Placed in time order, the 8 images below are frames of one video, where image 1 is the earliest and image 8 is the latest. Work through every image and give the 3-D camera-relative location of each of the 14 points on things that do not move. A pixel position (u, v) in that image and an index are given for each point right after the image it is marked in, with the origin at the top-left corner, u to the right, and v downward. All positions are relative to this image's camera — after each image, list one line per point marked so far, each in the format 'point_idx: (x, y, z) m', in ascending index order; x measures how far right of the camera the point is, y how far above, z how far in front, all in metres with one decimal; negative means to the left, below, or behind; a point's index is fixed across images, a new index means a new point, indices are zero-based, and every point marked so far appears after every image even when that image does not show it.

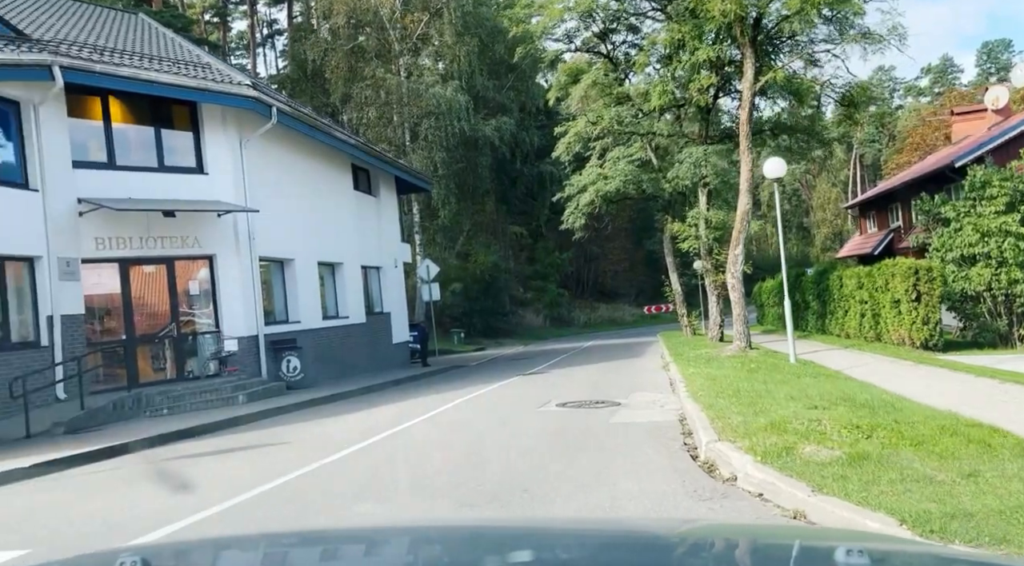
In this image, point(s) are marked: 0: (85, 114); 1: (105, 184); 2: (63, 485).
0: (-8.0, +3.2, +17.9) m
1: (-7.6, +1.9, +17.8) m
2: (-4.6, -2.1, +9.8) m
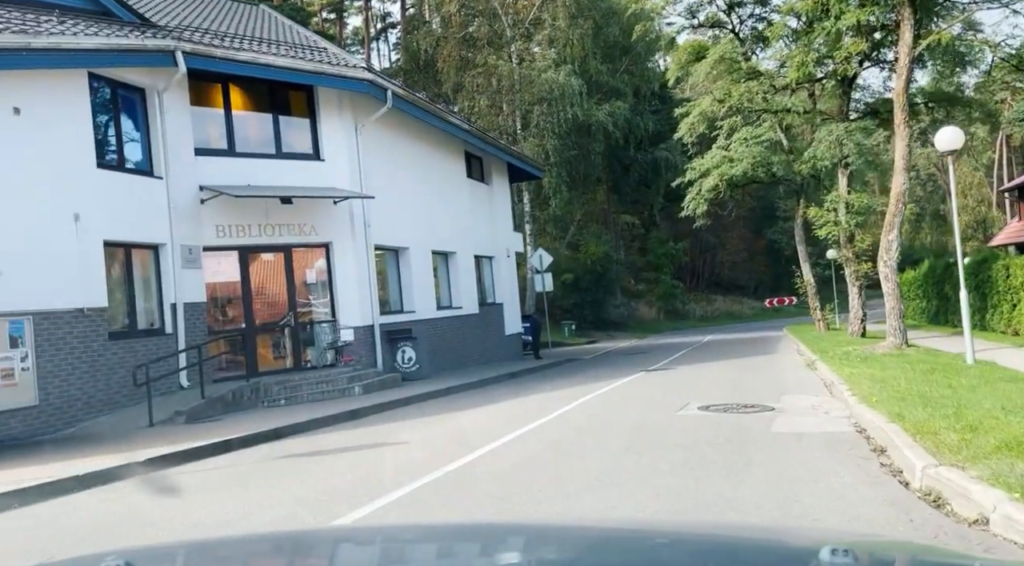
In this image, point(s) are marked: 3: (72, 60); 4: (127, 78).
0: (-5.7, +3.4, +17.9) m
1: (-5.3, +2.1, +17.7) m
2: (-3.2, -1.9, +9.5) m
3: (-6.1, +3.1, +13.3) m
4: (-6.4, +3.4, +15.8) m
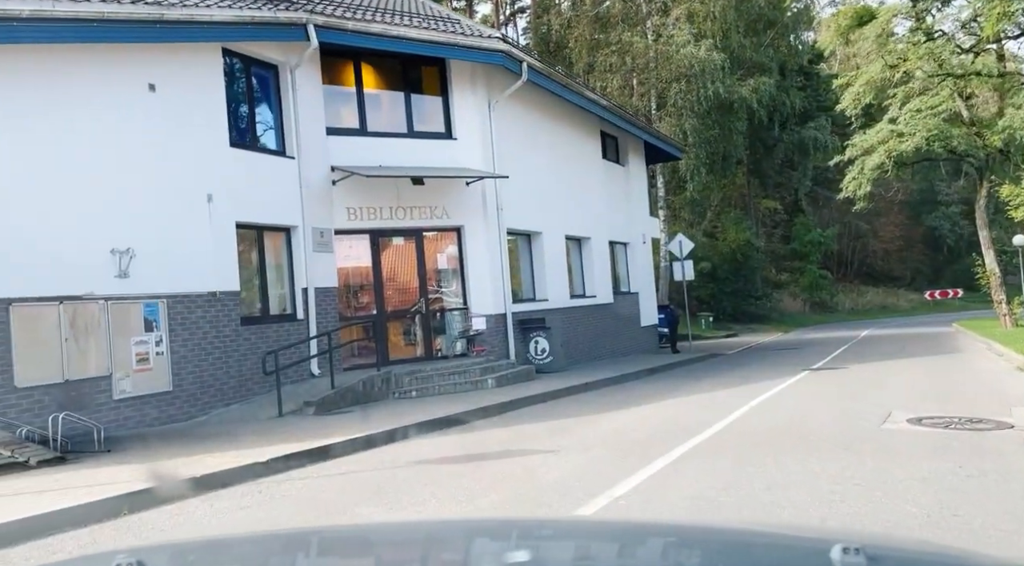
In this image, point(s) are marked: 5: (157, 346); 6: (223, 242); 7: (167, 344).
0: (-3.1, +3.7, +17.2) m
1: (-2.8, +2.4, +17.0) m
2: (-1.7, -1.8, +8.6) m
3: (-4.0, +3.3, +12.7) m
4: (-4.0, +3.6, +15.2) m
5: (-4.5, -0.8, +12.2) m
6: (-4.0, +0.6, +13.1) m
7: (-4.5, -0.8, +12.3) m
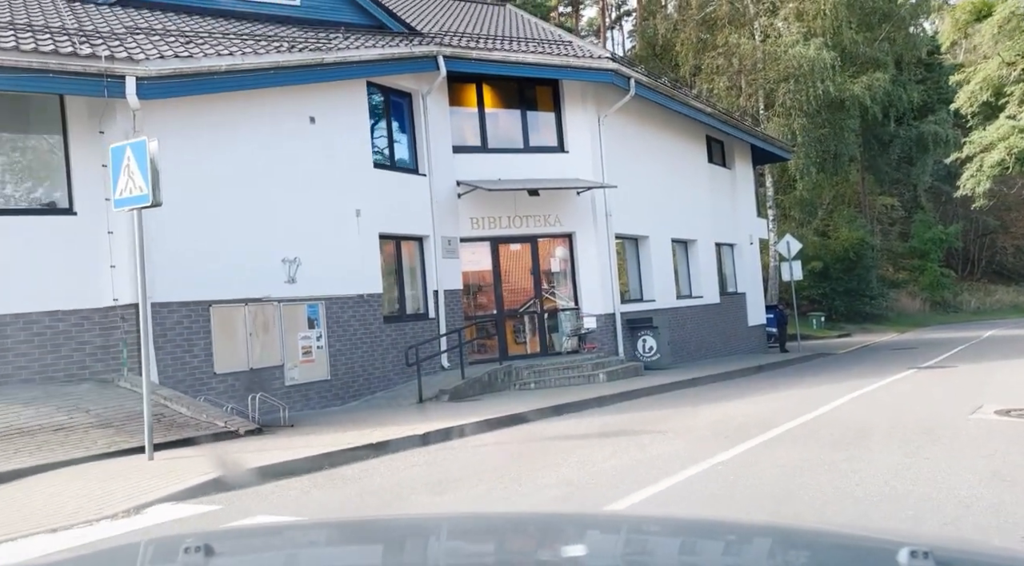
0: (-1.0, +3.6, +19.0) m
1: (-0.6, +2.3, +18.8) m
2: (-0.5, -1.8, +10.4) m
3: (-2.4, +3.3, +14.7) m
4: (-2.1, +3.6, +17.1) m
5: (-2.9, -0.9, +14.3) m
6: (-2.3, +0.5, +15.1) m
7: (-2.8, -0.8, +14.4) m
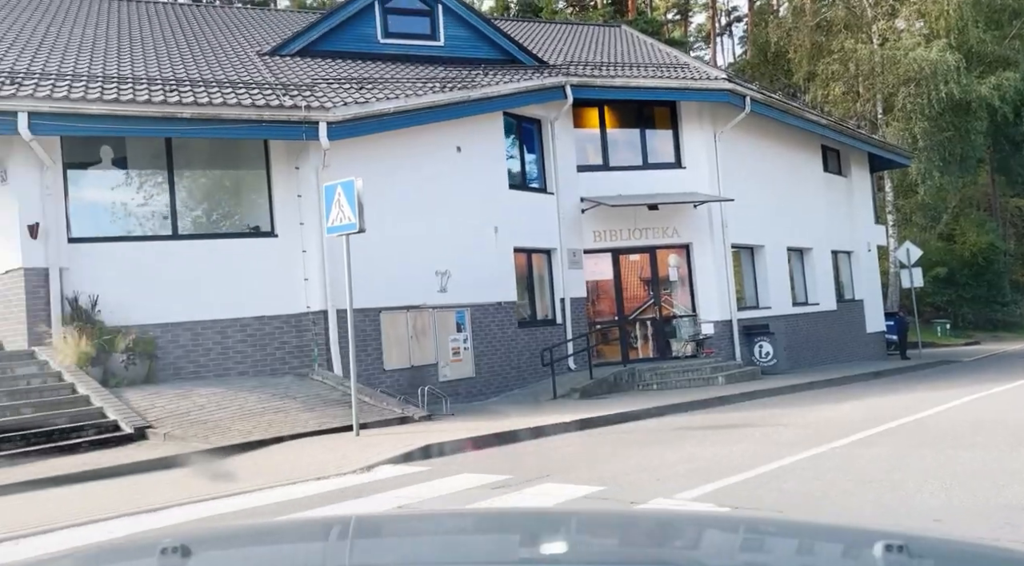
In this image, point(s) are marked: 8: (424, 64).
0: (+1.6, +3.5, +20.7) m
1: (+2.0, +2.1, +20.4) m
2: (+1.2, -1.9, +12.0) m
3: (-0.2, +3.1, +16.6) m
4: (+0.3, +3.4, +18.9) m
5: (-0.8, -1.0, +16.2) m
6: (-0.1, +0.4, +16.9) m
7: (-0.7, -1.0, +16.2) m
8: (-1.6, +4.1, +18.1) m
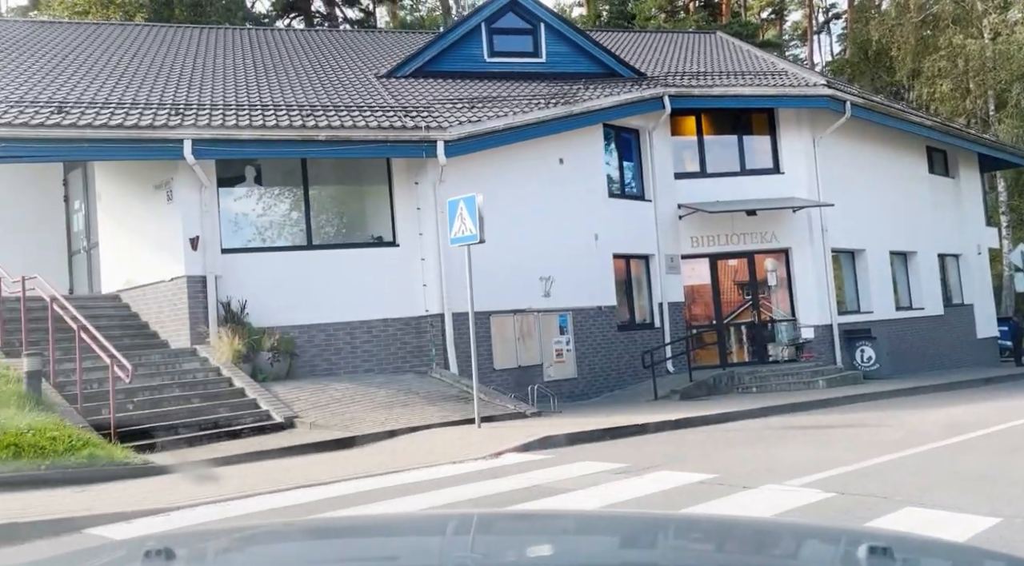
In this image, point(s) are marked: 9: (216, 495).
0: (+3.9, +3.3, +21.2) m
1: (+4.2, +2.0, +20.9) m
2: (+2.5, -2.0, +12.6) m
3: (+1.6, +3.0, +17.3) m
4: (+2.4, +3.3, +19.6) m
5: (+1.0, -1.1, +16.9) m
6: (+1.8, +0.3, +17.7) m
7: (+1.1, -1.1, +17.0) m
8: (+0.3, +4.0, +19.0) m
9: (-2.6, -1.8, +8.3) m
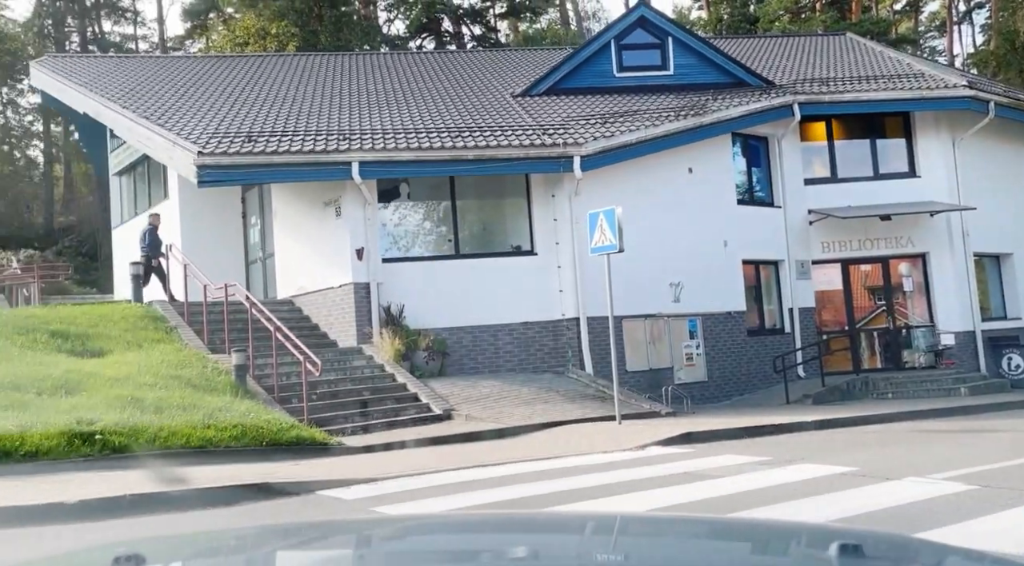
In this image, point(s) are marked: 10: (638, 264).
0: (+6.8, +3.2, +21.4) m
1: (+7.1, +1.9, +21.0) m
2: (+4.4, -2.1, +13.0) m
3: (+4.0, +2.9, +17.8) m
4: (+5.1, +3.2, +20.0) m
5: (+3.4, -1.2, +17.5) m
6: (+4.3, +0.2, +18.1) m
7: (+3.5, -1.2, +17.6) m
8: (+3.0, +3.9, +19.6) m
9: (-1.3, -1.9, +9.3) m
10: (+2.3, +0.3, +17.1) m
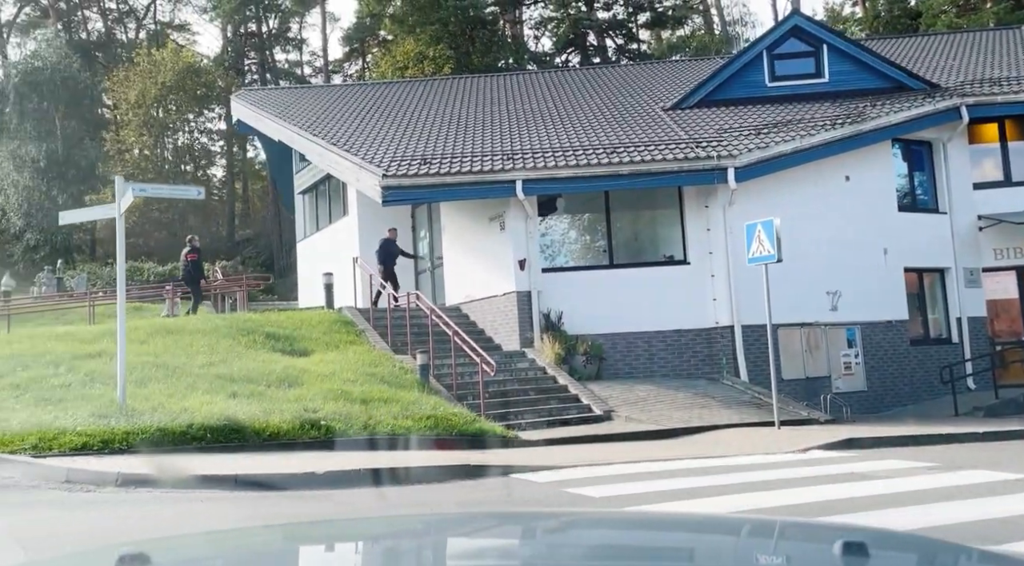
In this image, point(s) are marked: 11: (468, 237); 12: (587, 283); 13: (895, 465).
0: (+10.2, +3.1, +20.8) m
1: (+10.4, +1.7, +20.3) m
2: (+6.6, -2.2, +12.8) m
3: (+6.9, +2.8, +17.6) m
4: (+8.3, +3.0, +19.6) m
5: (+6.3, -1.4, +17.4) m
6: (+7.2, 0.0, +17.9) m
7: (+6.4, -1.3, +17.4) m
8: (+6.2, +3.7, +19.6) m
9: (+0.4, -2.0, +10.0) m
10: (+5.1, +0.2, +17.2) m
11: (-0.9, +0.9, +17.6) m
12: (+1.3, 0.0, +16.5) m
13: (+4.1, -1.9, +10.1) m
